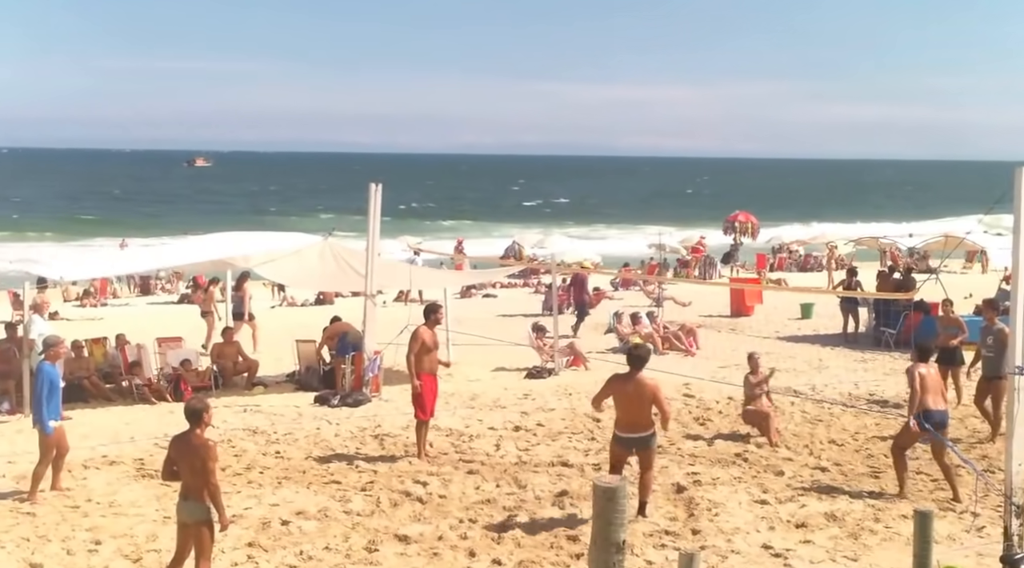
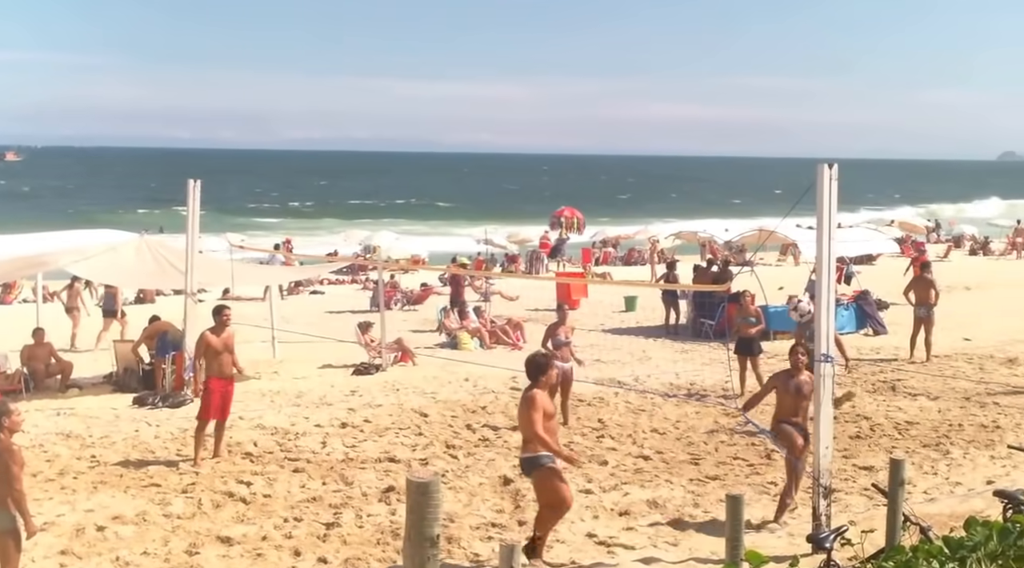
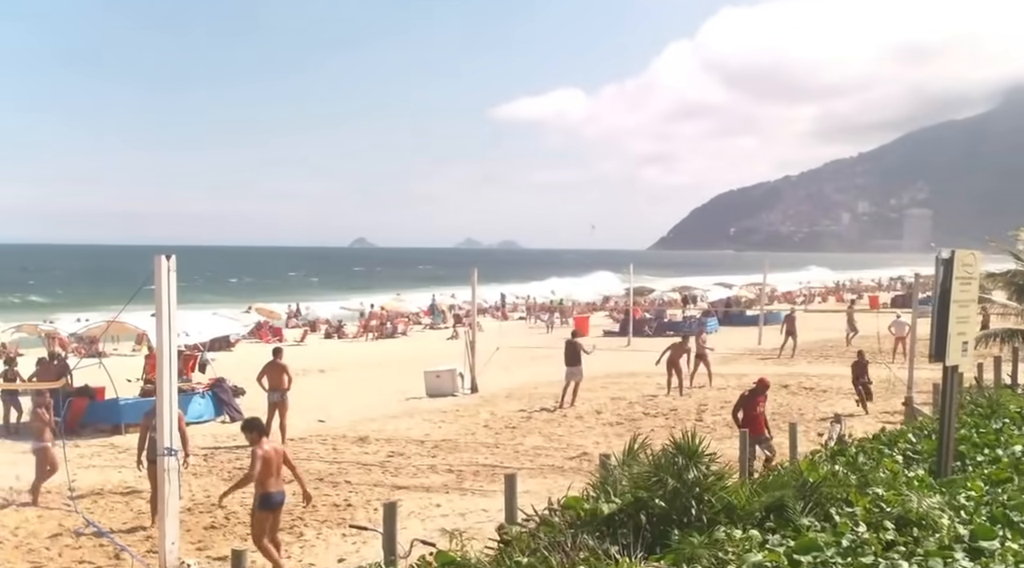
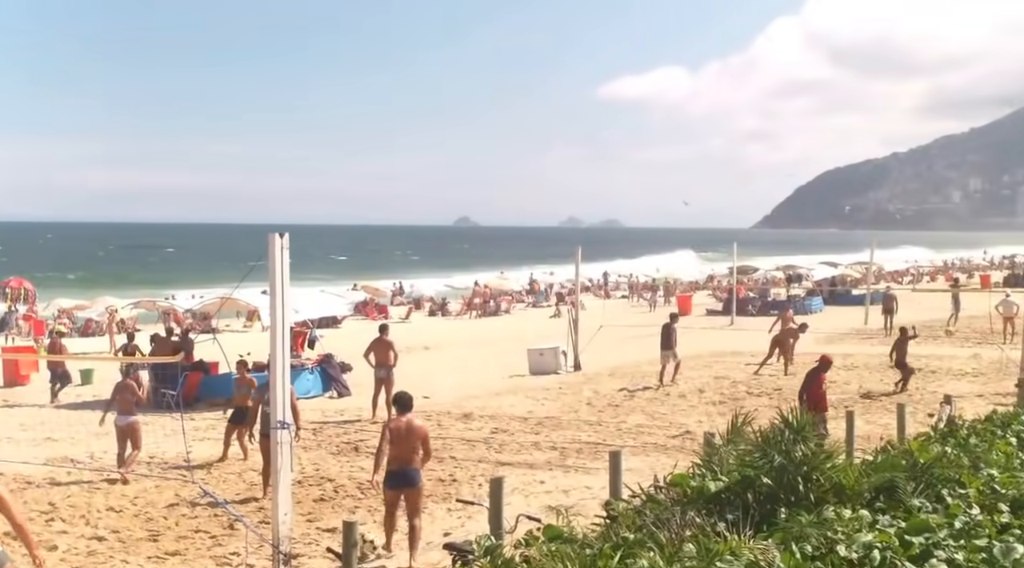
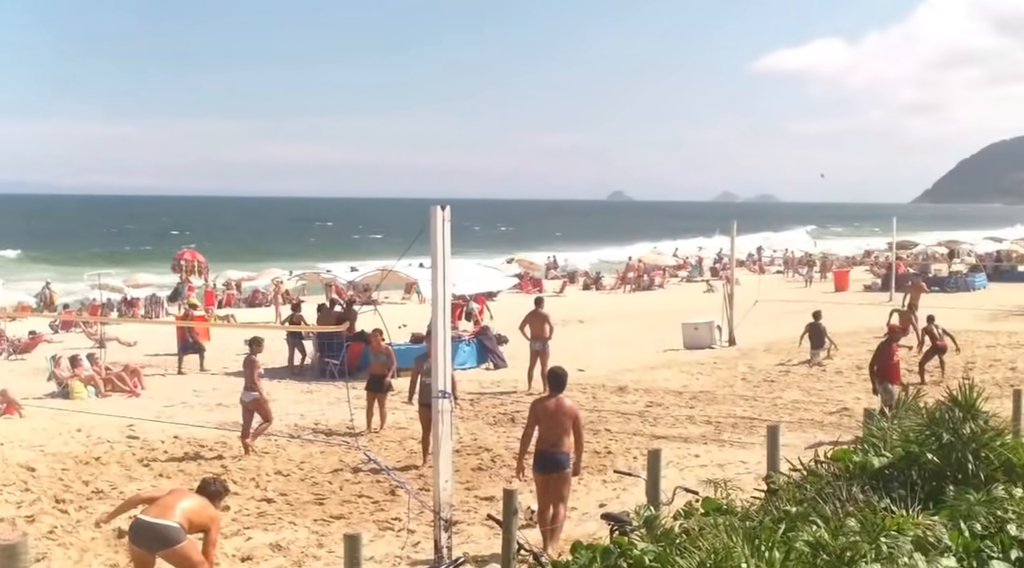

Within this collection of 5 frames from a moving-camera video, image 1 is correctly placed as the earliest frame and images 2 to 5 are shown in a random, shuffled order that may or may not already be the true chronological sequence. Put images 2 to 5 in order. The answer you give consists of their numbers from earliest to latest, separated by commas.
2, 5, 4, 3
